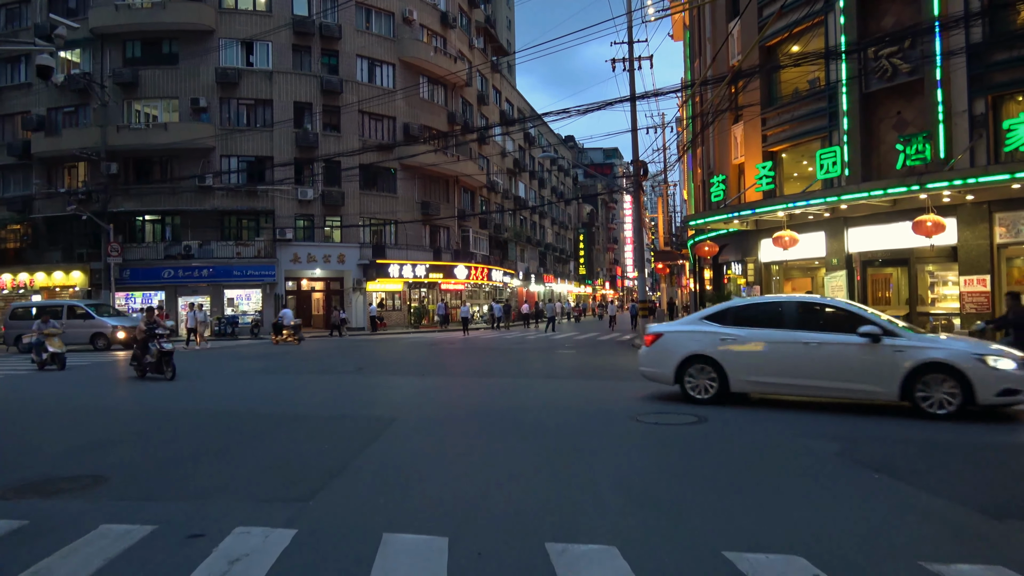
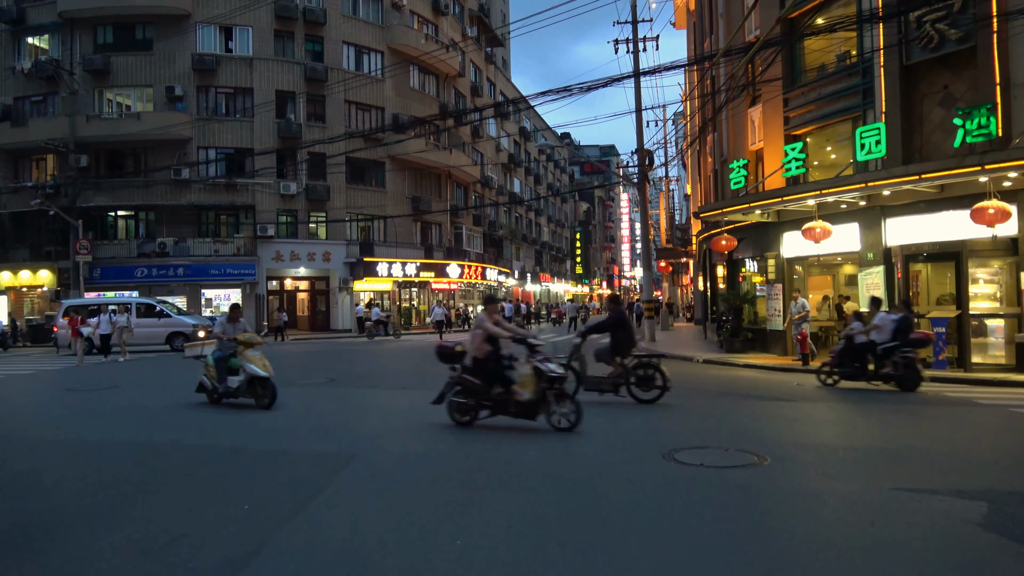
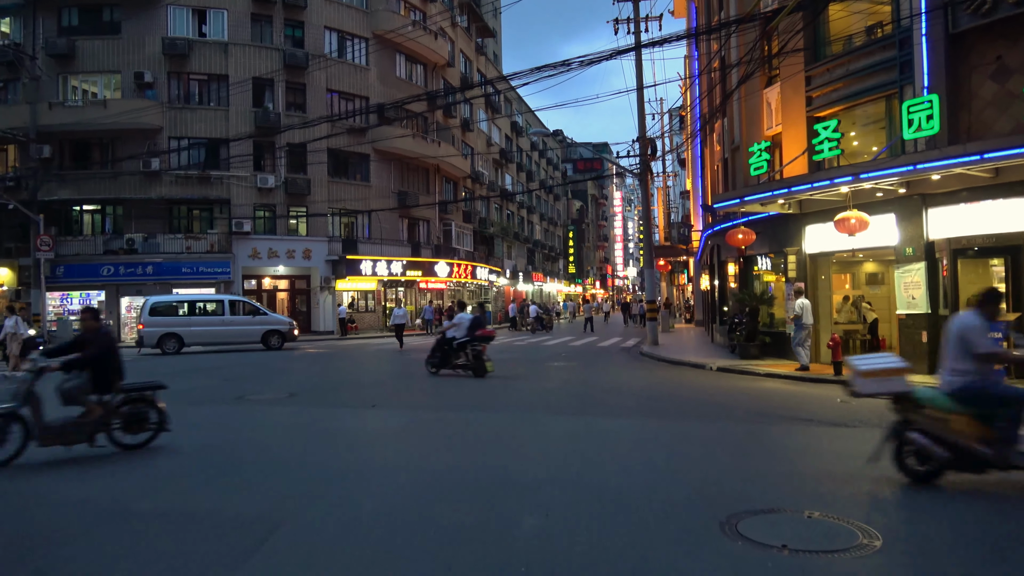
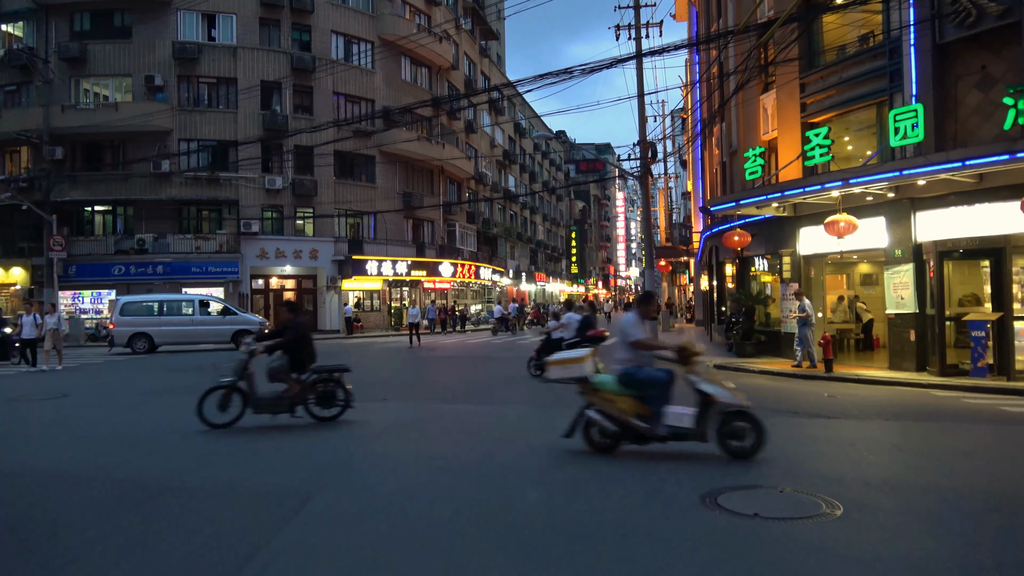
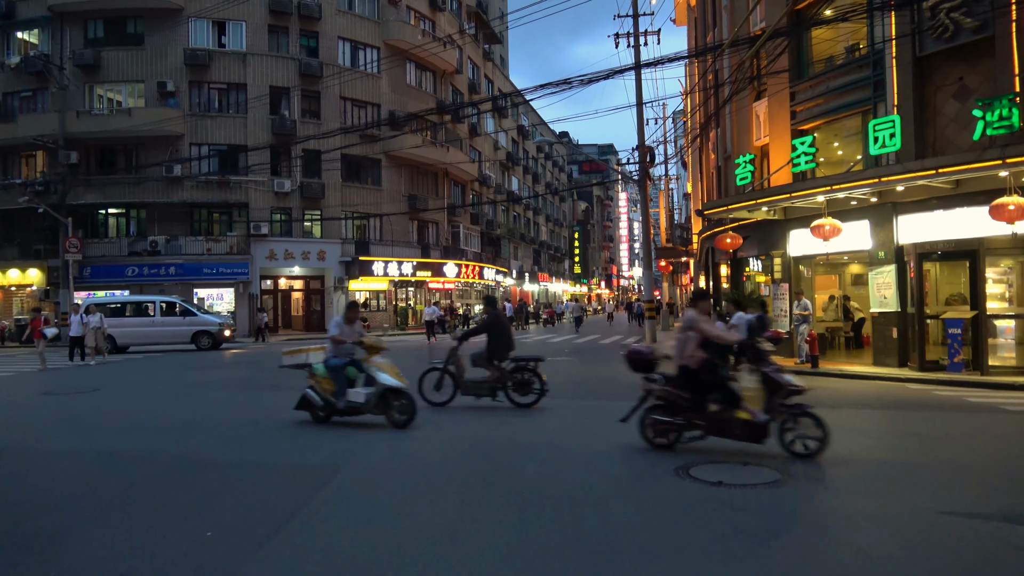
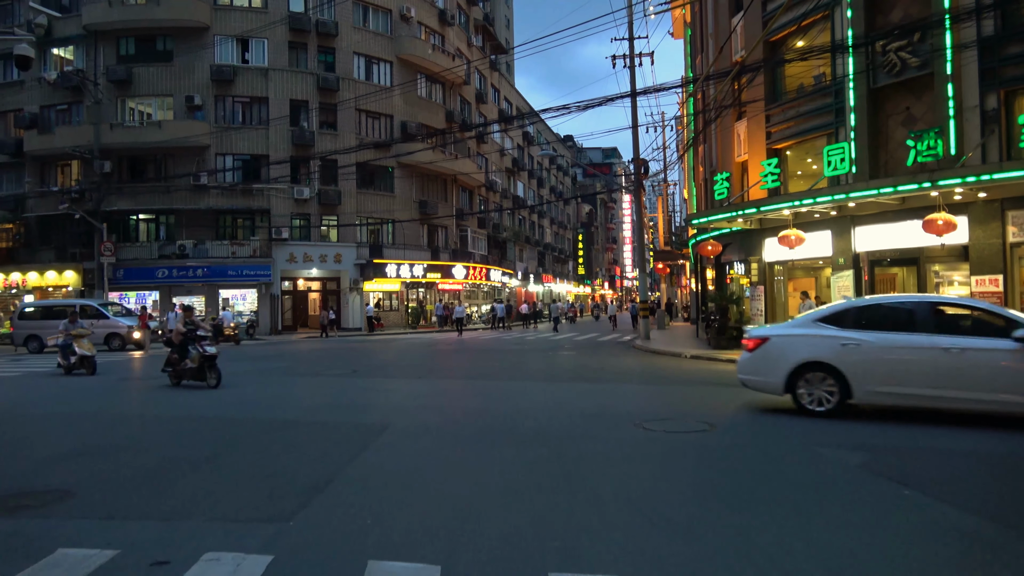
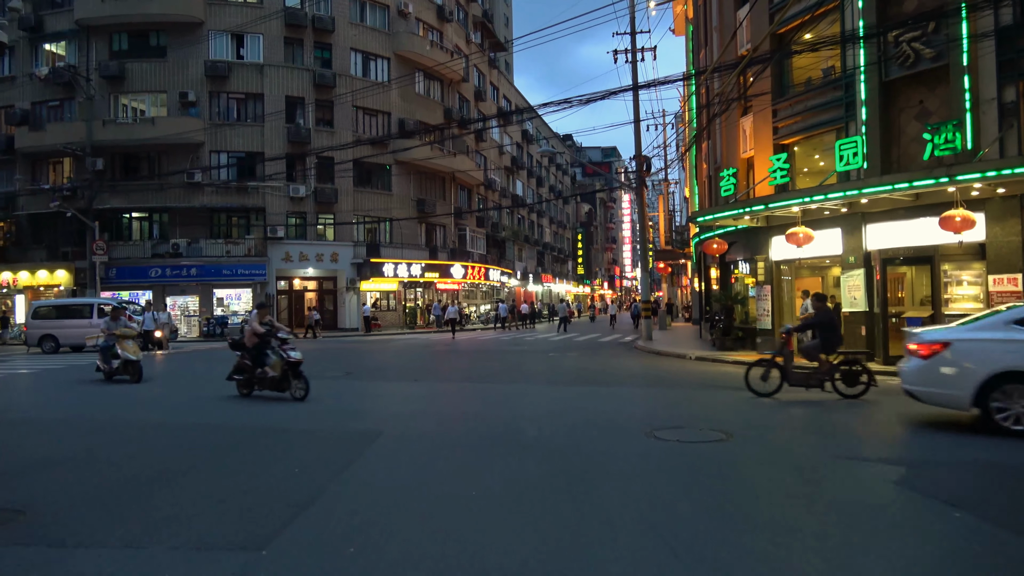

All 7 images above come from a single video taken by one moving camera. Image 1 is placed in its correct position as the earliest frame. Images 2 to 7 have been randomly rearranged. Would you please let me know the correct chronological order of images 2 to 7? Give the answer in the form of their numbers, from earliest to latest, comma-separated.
6, 7, 2, 5, 4, 3
